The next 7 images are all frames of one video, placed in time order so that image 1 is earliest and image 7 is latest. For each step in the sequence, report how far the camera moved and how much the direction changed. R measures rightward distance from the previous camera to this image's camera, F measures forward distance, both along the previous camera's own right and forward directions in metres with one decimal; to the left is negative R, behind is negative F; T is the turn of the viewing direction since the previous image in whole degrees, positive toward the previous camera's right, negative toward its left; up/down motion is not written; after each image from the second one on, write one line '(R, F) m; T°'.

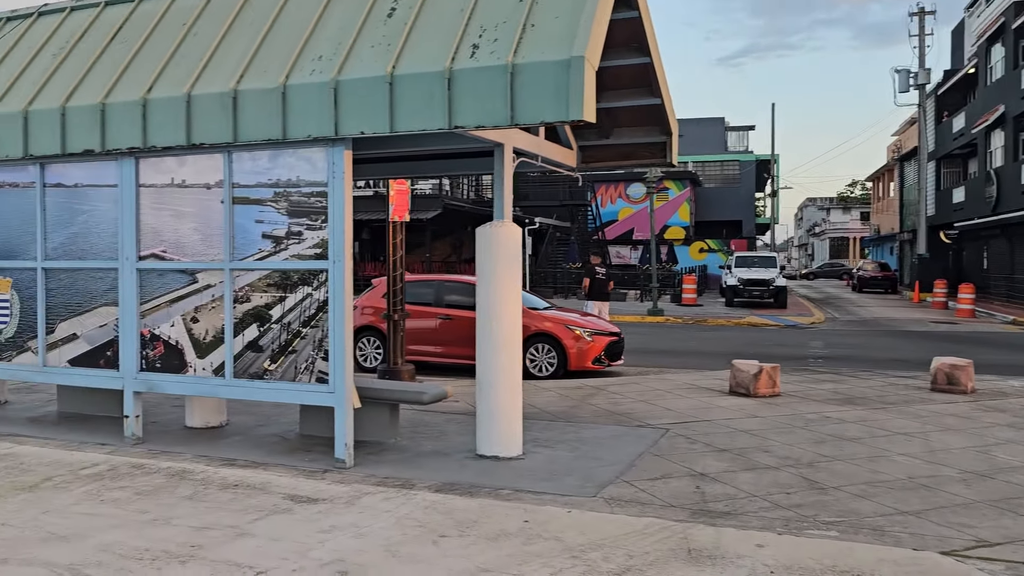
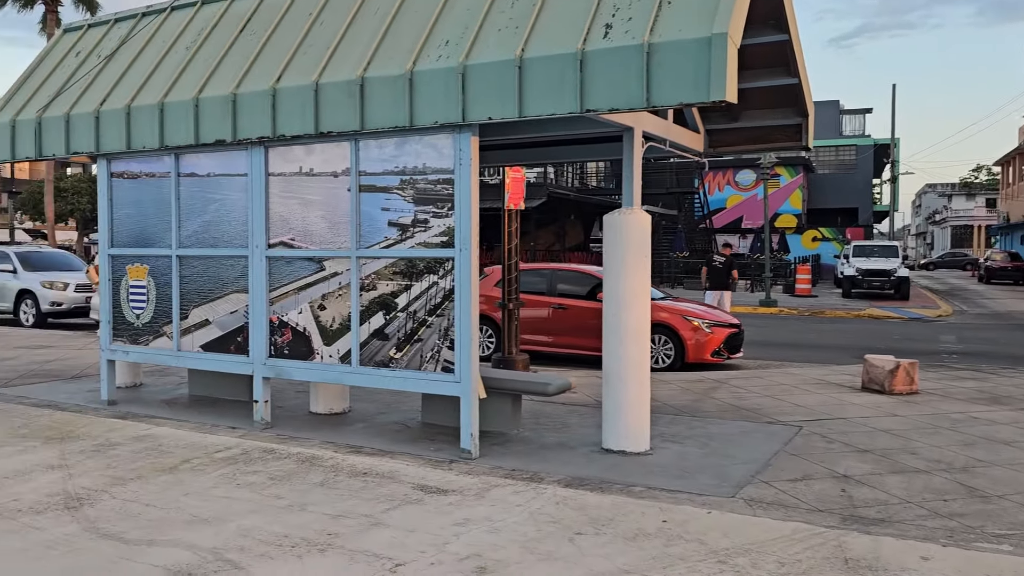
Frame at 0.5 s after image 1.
(-0.2, +0.2) m; -7°
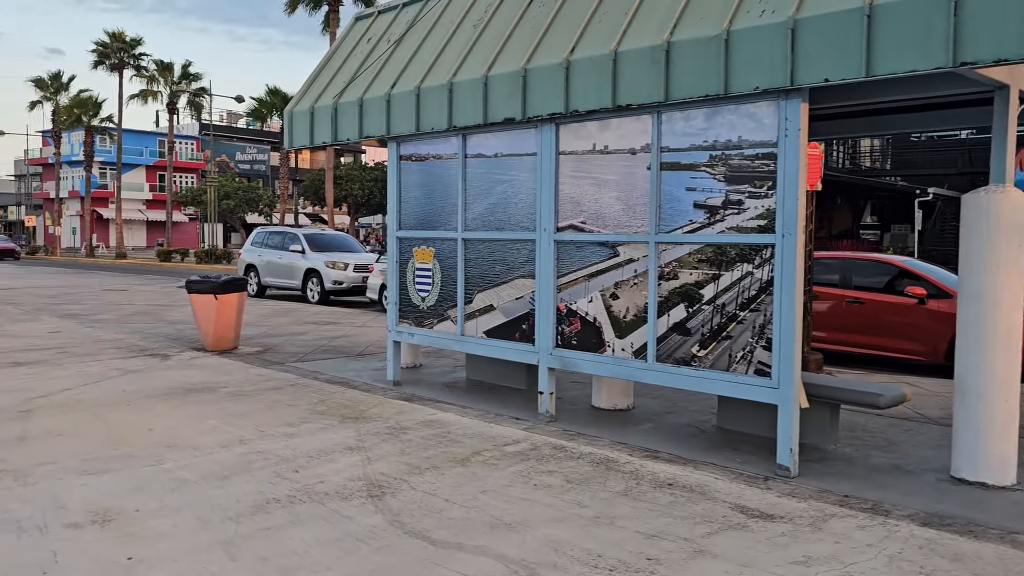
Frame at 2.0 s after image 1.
(-0.5, +0.5) m; -16°
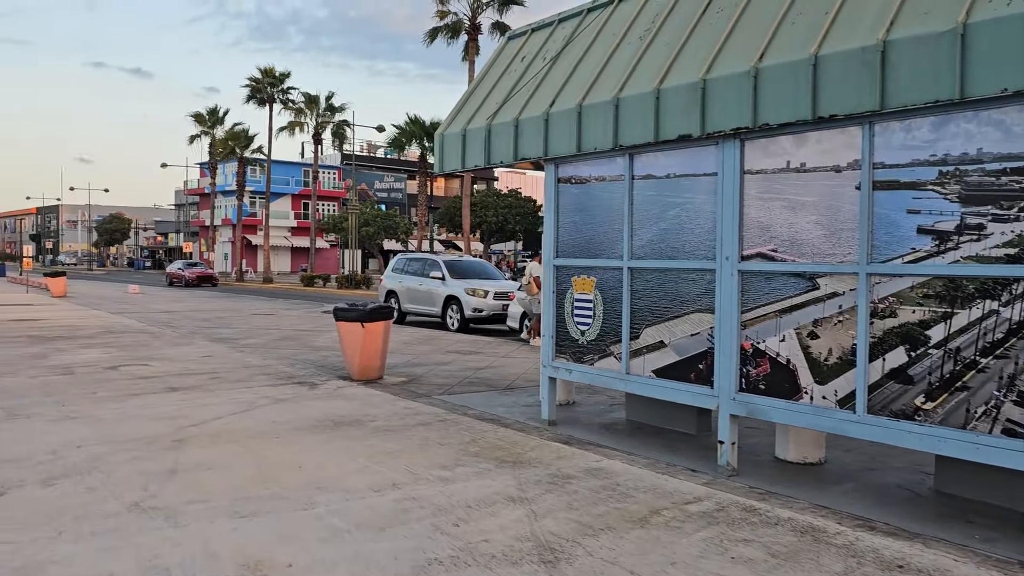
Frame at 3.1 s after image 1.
(-0.3, +0.6) m; -9°
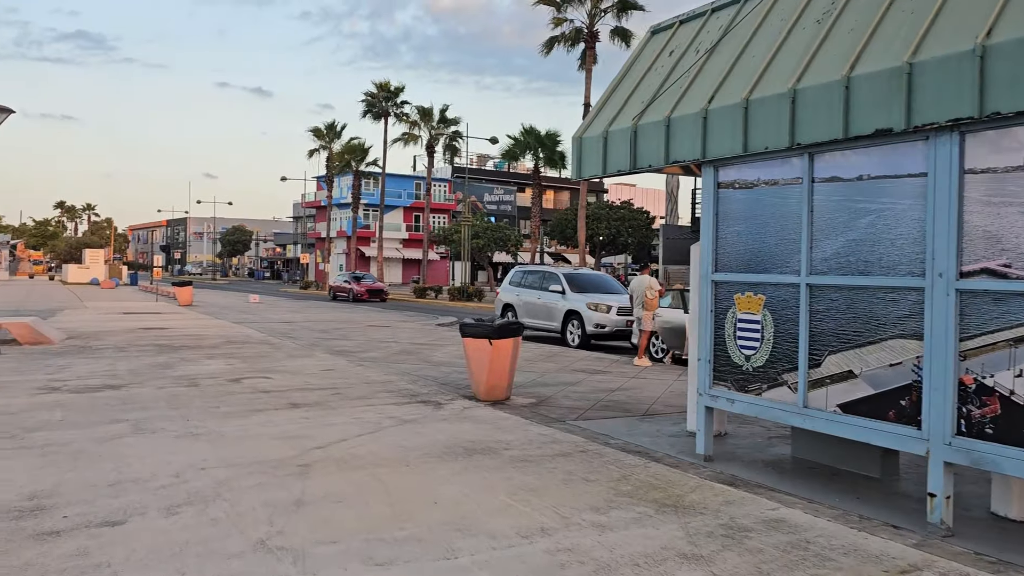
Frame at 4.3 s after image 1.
(-0.4, +0.7) m; -7°
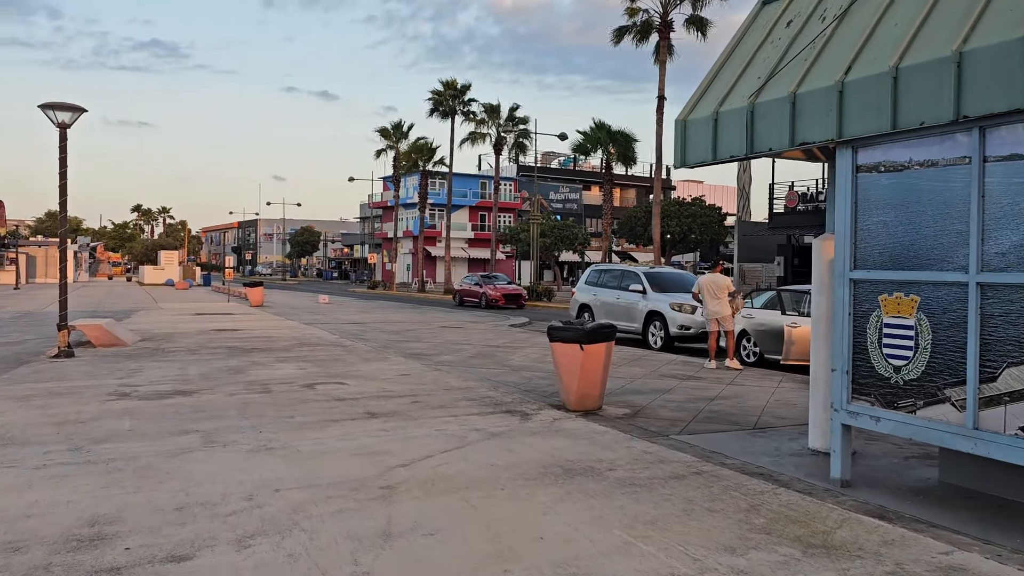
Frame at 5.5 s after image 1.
(-0.3, +0.7) m; -4°
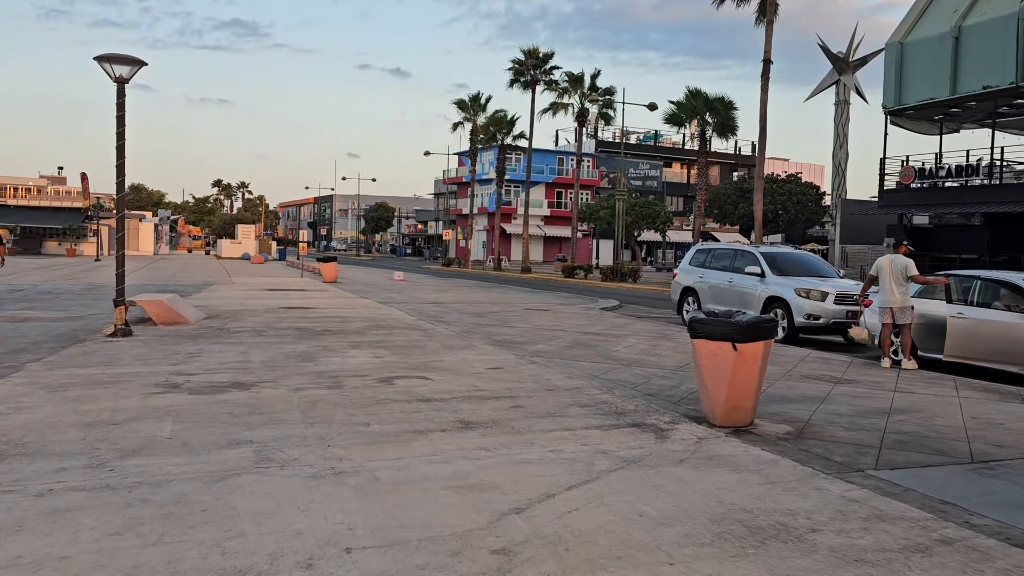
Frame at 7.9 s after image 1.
(-0.5, +1.7) m; -5°
